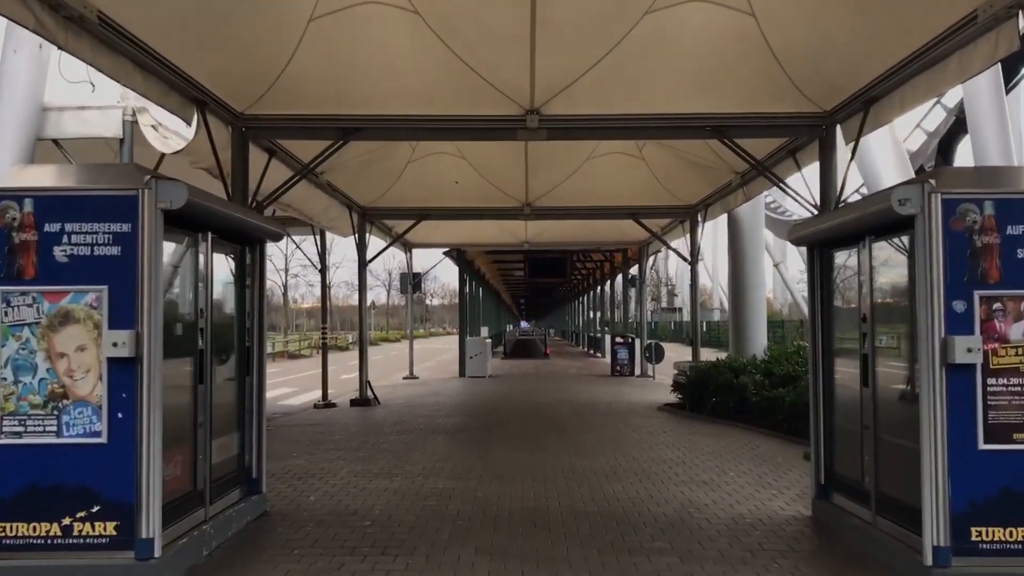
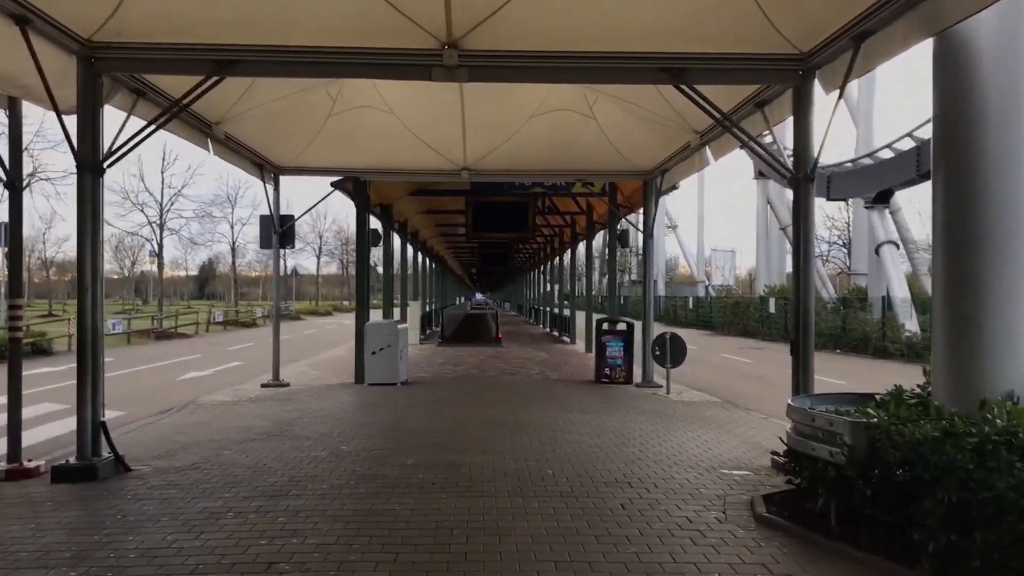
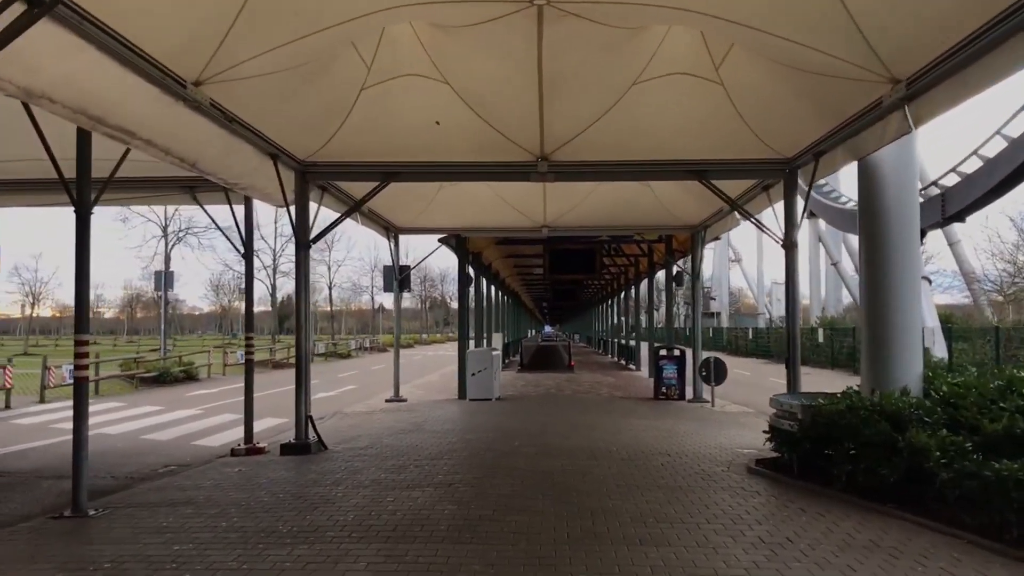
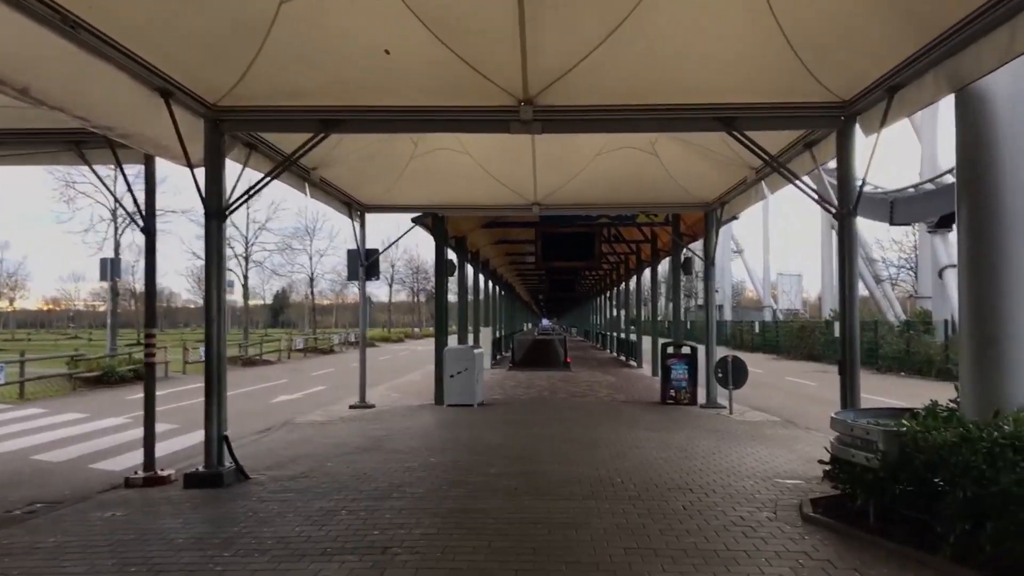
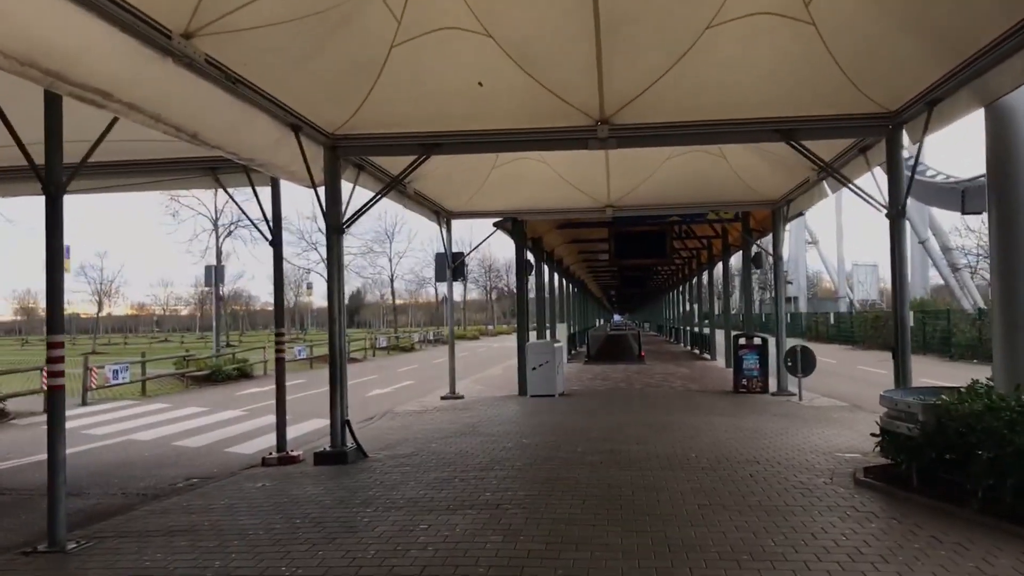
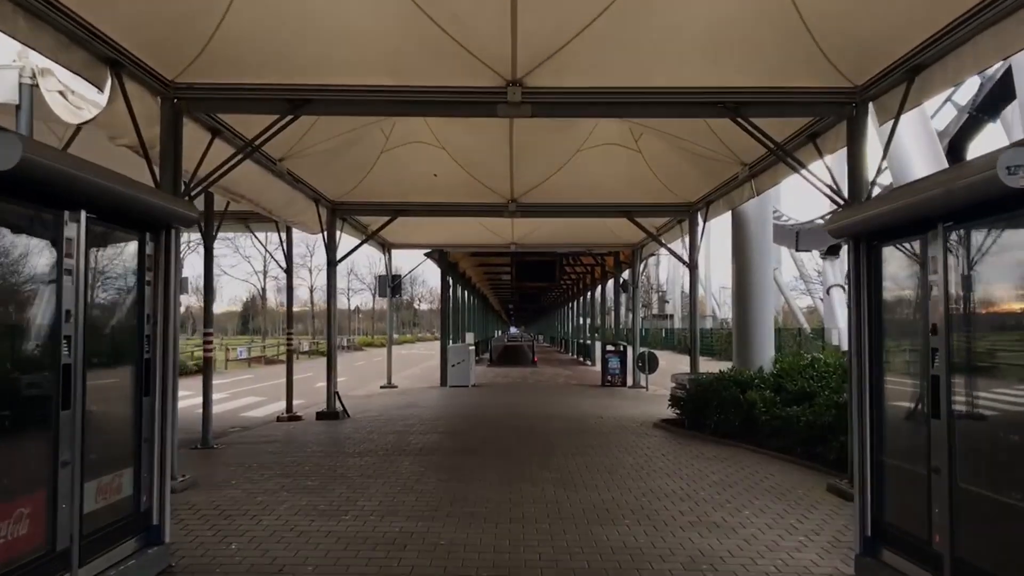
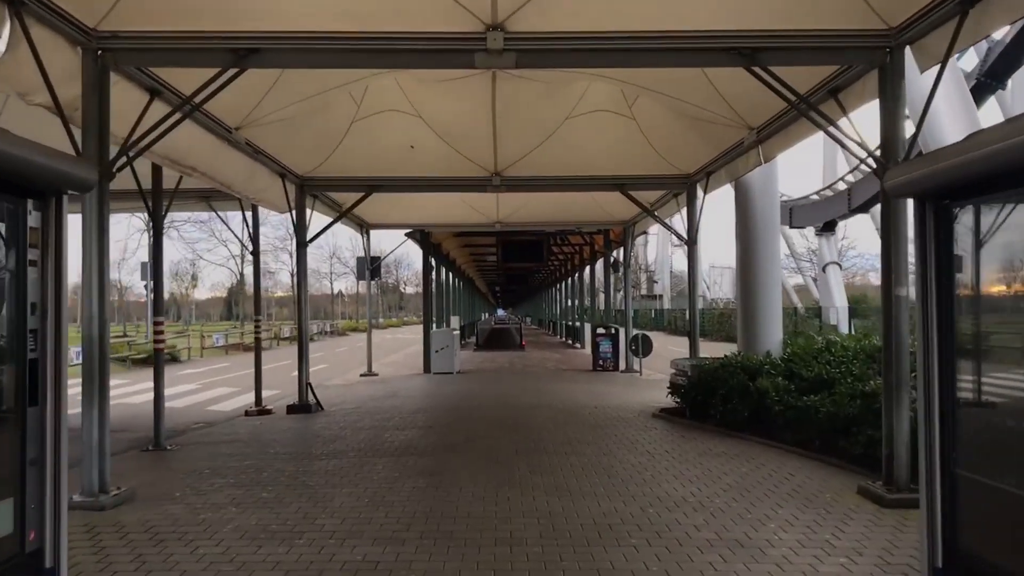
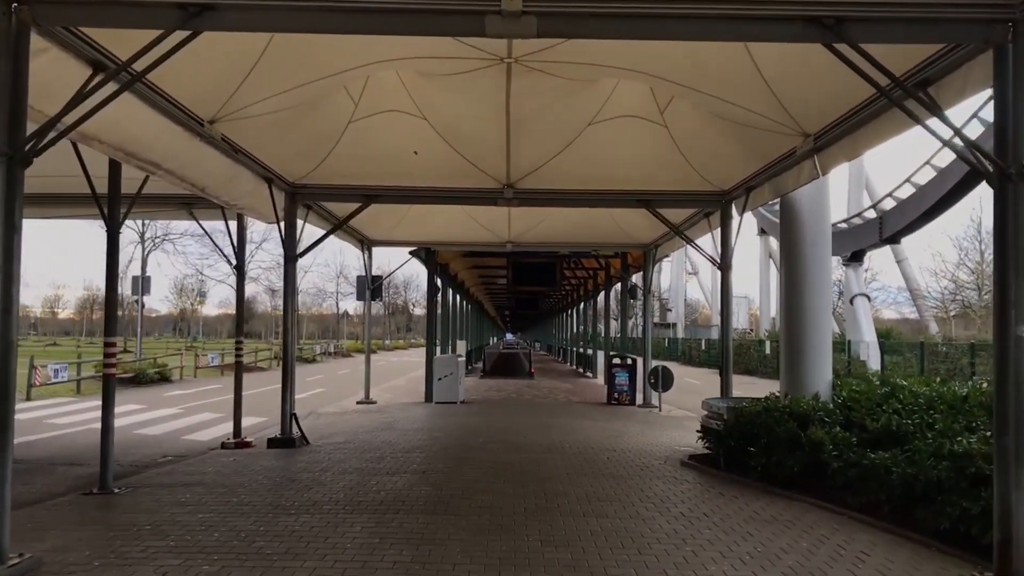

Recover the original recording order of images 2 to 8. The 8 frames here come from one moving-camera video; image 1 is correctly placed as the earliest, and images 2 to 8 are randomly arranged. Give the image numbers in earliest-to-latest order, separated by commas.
6, 7, 8, 3, 5, 4, 2
